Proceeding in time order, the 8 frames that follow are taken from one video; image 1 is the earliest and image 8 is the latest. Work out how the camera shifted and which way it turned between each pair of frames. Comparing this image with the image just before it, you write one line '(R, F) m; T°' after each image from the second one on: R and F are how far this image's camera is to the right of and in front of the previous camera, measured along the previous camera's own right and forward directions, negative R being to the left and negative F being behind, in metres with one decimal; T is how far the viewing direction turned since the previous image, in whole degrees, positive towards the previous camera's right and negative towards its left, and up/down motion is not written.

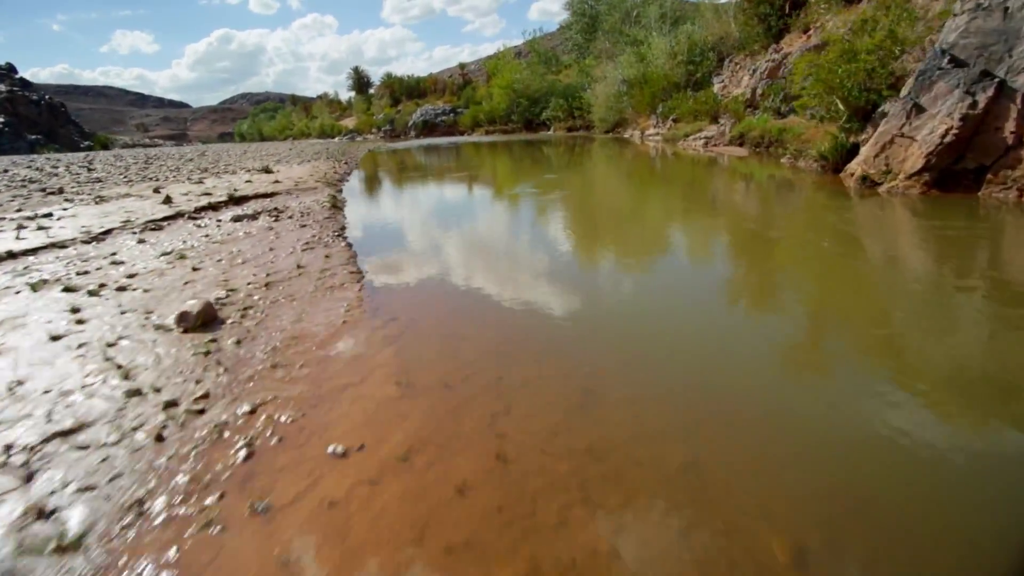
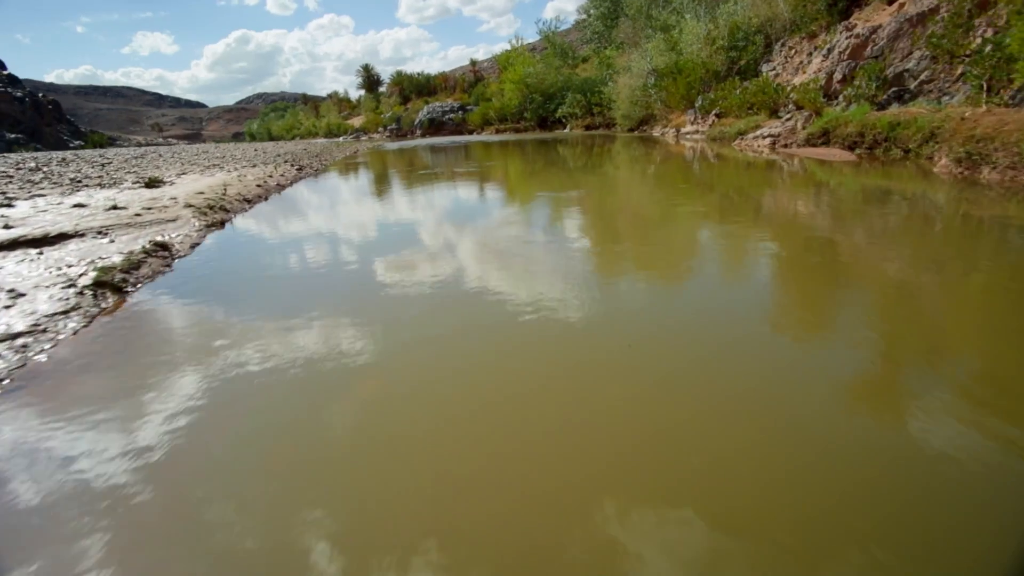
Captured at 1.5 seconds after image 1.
(0.0, +0.7) m; -1°
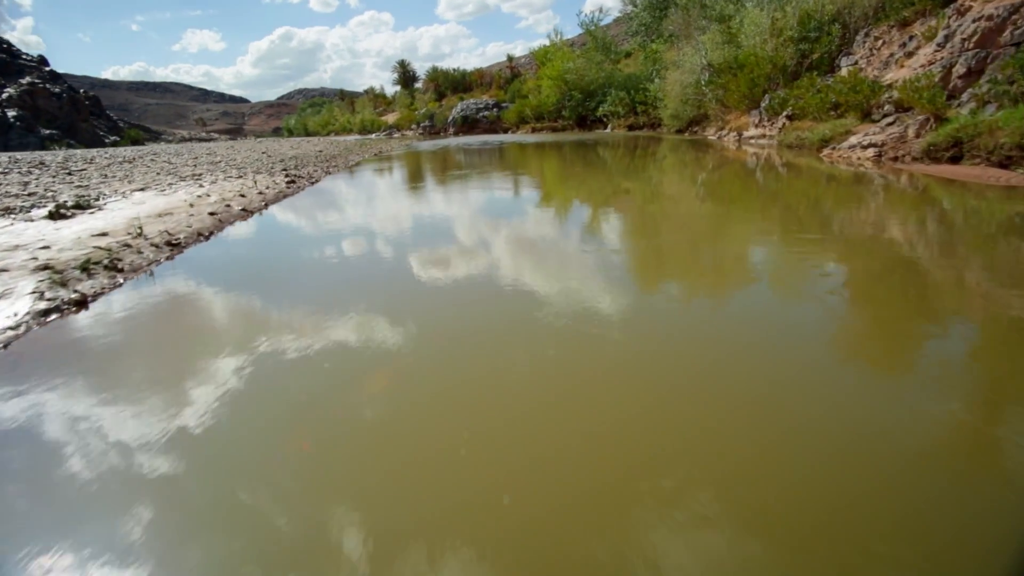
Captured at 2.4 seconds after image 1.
(0.0, +0.4) m; -3°
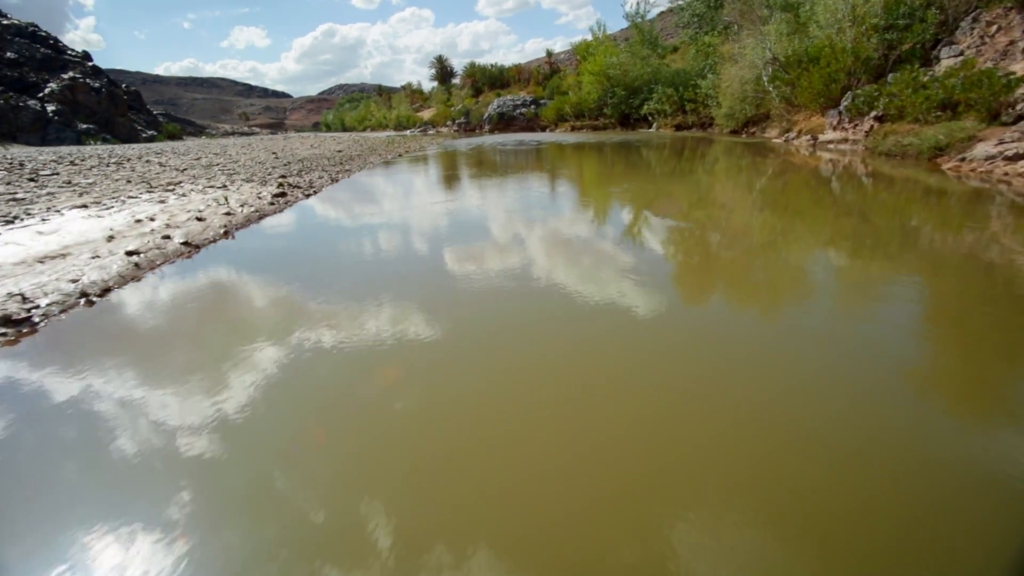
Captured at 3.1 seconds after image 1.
(0.0, +0.4) m; -3°
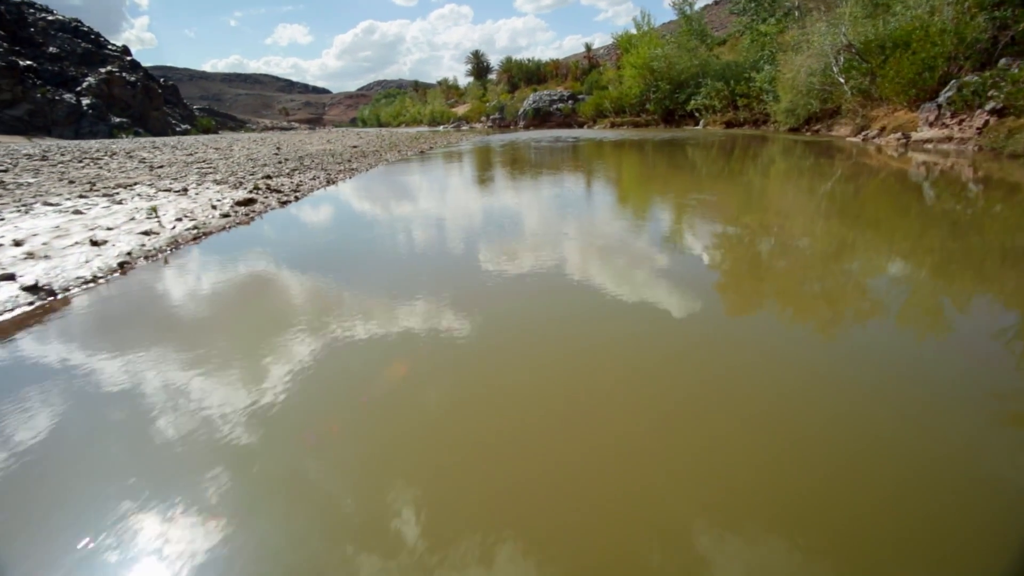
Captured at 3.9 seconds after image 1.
(0.0, +0.4) m; -3°
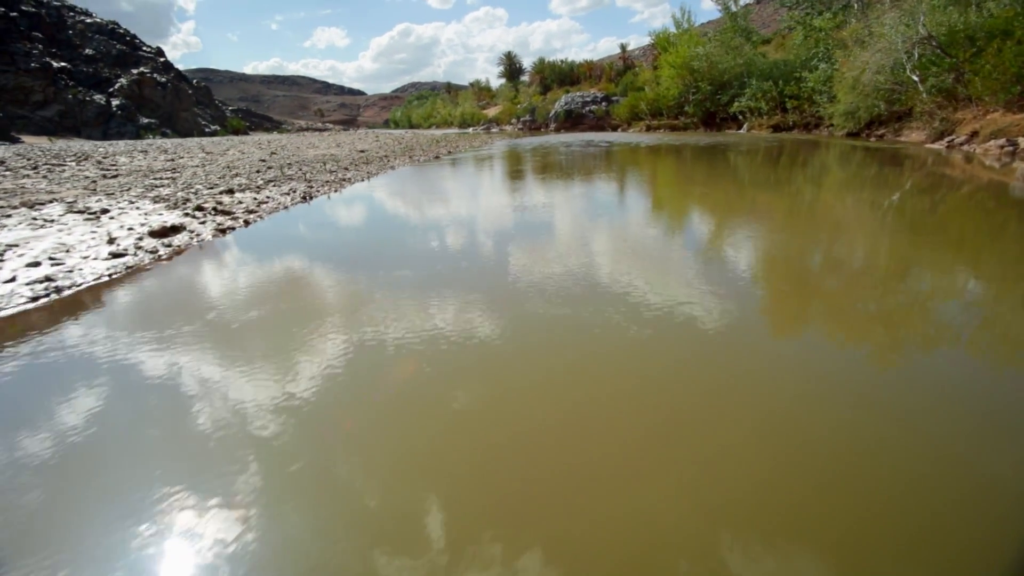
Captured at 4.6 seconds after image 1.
(0.0, +0.3) m; -3°
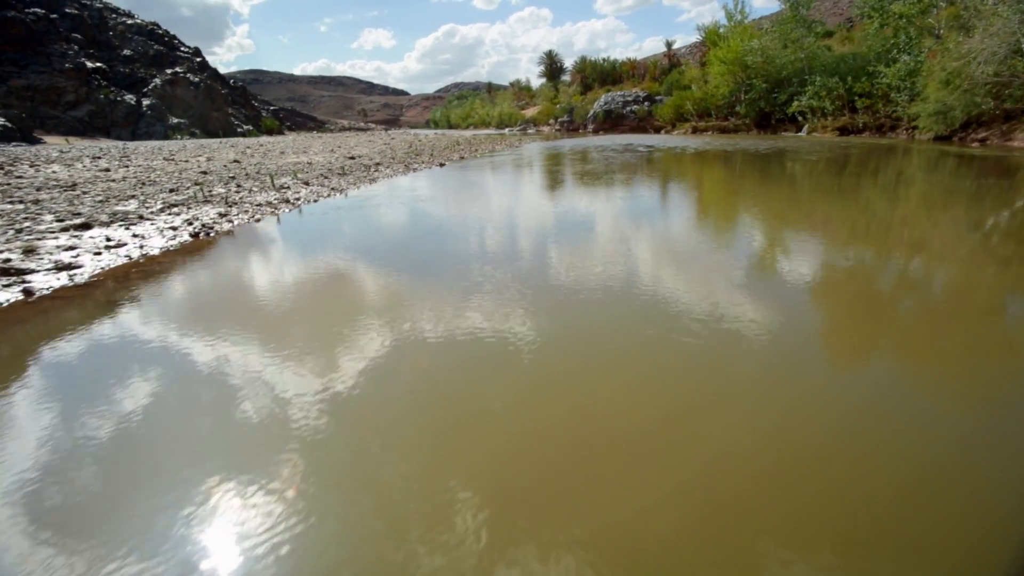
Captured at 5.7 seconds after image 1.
(+0.1, +0.5) m; -4°
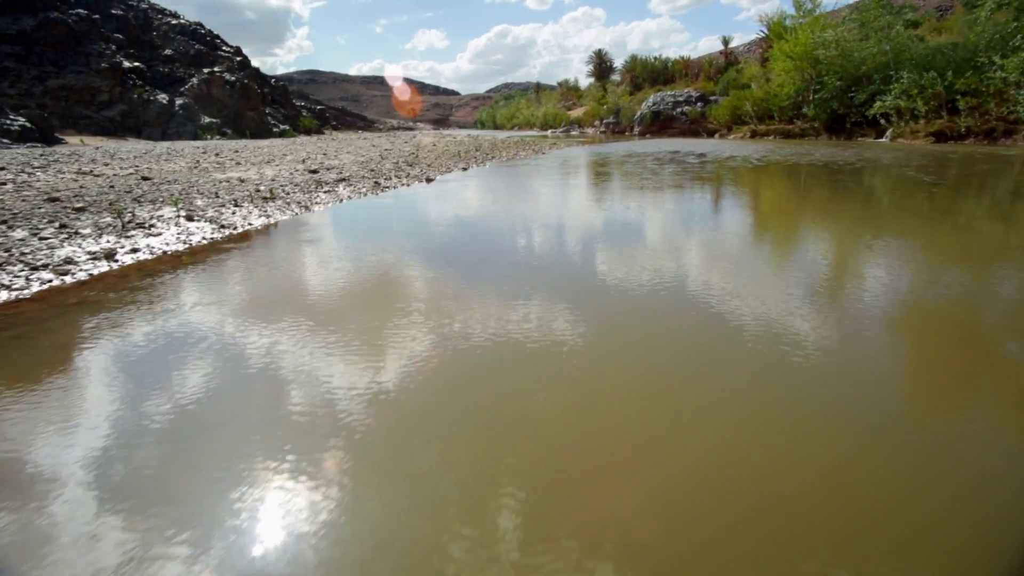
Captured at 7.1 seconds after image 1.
(+0.1, +0.5) m; -5°
